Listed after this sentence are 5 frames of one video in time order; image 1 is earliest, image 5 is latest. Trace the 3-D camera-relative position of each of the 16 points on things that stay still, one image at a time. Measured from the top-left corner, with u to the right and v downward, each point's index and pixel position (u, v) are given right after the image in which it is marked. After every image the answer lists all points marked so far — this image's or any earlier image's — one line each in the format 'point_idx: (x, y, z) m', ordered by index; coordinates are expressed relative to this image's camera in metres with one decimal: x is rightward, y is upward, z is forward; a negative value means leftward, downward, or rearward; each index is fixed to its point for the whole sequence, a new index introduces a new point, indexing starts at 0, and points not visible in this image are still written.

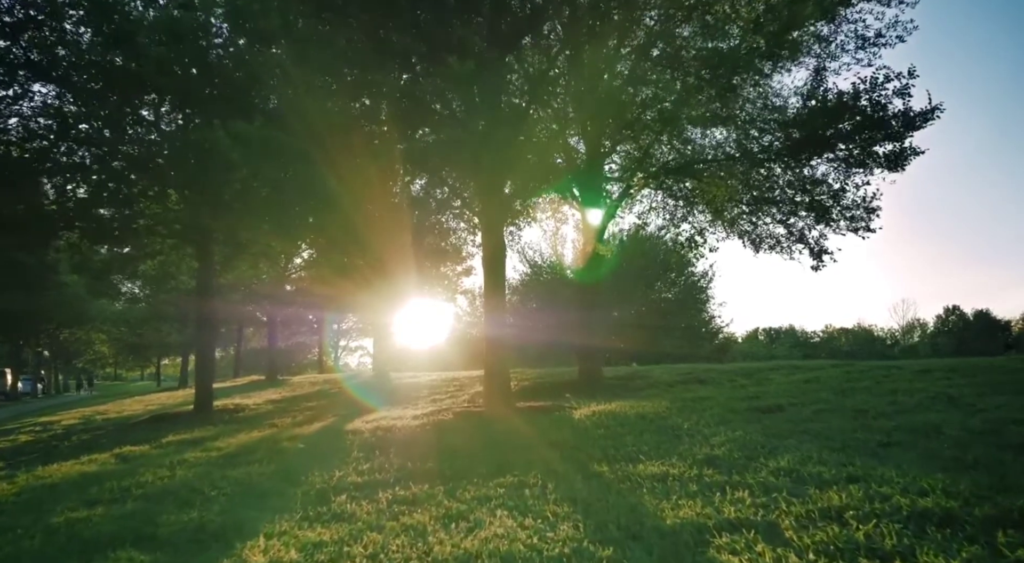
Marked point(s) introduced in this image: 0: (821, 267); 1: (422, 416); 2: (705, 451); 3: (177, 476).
0: (+6.8, +0.3, +15.1) m
1: (-1.8, -2.7, +13.7) m
2: (+2.3, -2.0, +8.2) m
3: (-4.7, -2.7, +9.6) m
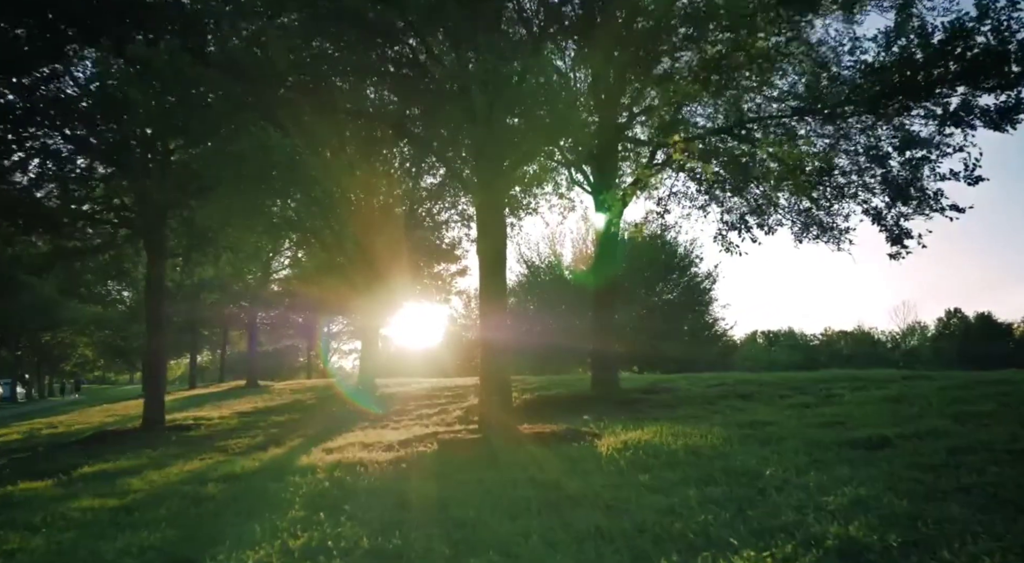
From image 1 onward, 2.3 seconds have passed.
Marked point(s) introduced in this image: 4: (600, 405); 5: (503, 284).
0: (+6.8, +0.5, +12.1) m
1: (-1.7, -2.5, +10.7) m
2: (+2.4, -1.9, +5.2) m
3: (-4.6, -2.6, +6.6) m
4: (+1.9, -2.8, +15.5) m
5: (-0.1, -0.1, +12.5) m
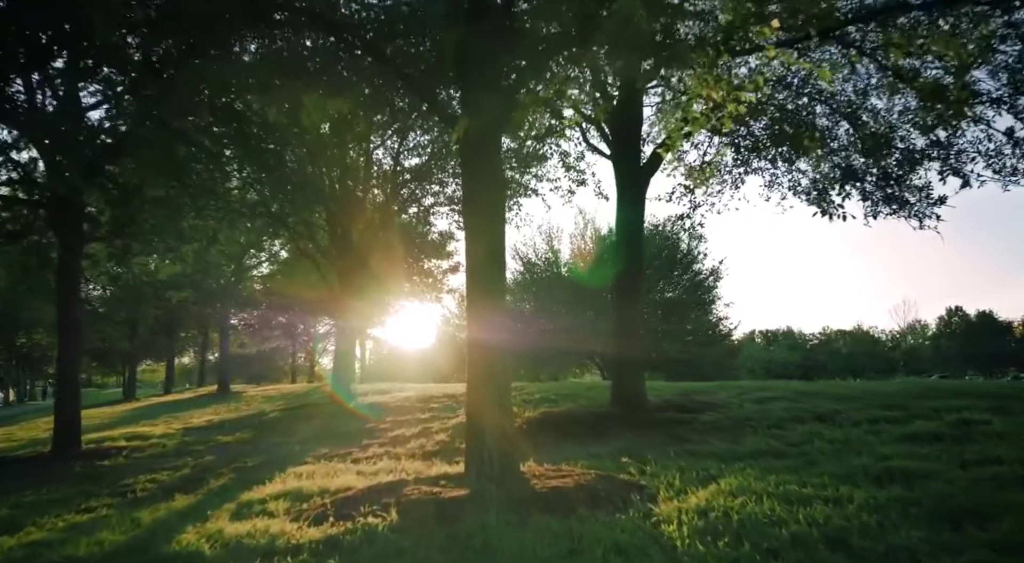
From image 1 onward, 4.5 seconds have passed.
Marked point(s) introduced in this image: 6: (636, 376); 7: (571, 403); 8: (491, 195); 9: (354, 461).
0: (+6.8, +0.8, +8.4) m
1: (-1.7, -2.3, +7.0) m
2: (+2.5, -1.6, +1.5) m
3: (-4.5, -2.3, +2.8) m
4: (+1.9, -2.5, +11.8) m
5: (-0.1, +0.1, +8.8) m
6: (+2.6, -2.0, +14.2) m
7: (+1.4, -2.9, +16.3) m
8: (-0.3, +1.0, +8.2) m
9: (-2.7, -3.0, +11.6) m
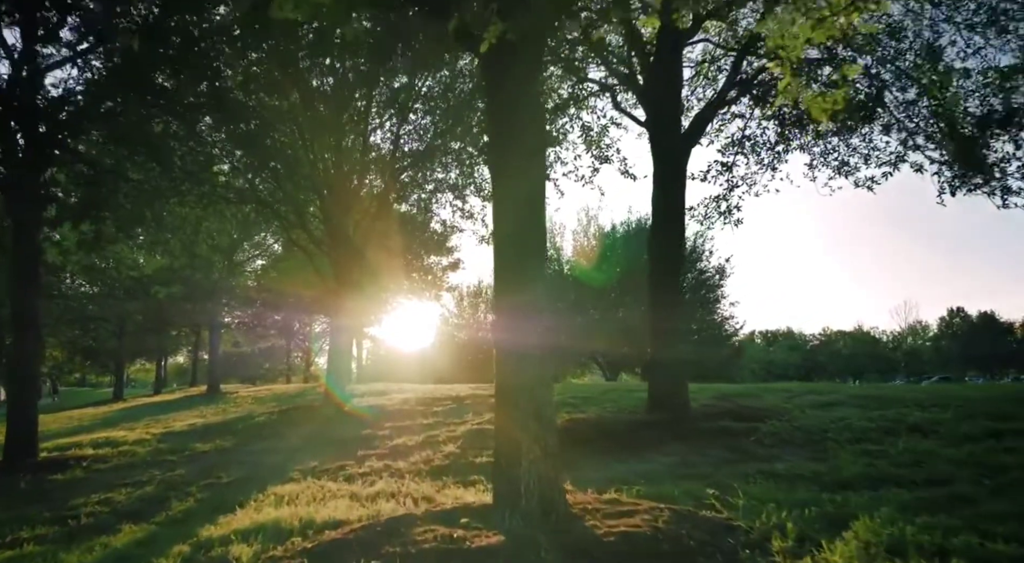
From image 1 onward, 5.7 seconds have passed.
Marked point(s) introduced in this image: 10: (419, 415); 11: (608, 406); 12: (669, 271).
0: (+7.2, +1.0, +6.5) m
1: (-1.3, -2.0, +5.0) m
2: (+2.9, -1.3, -0.4) m
3: (-4.2, -2.0, +0.9) m
4: (+2.3, -2.3, +9.9) m
5: (+0.2, +0.4, +6.9) m
6: (+2.9, -1.7, +12.3) m
7: (+1.7, -2.6, +14.4) m
8: (+0.1, +1.3, +6.3) m
9: (-2.3, -2.8, +9.7) m
10: (-2.6, -3.7, +18.9) m
11: (+2.0, -2.6, +14.4) m
12: (+2.8, +0.2, +12.4) m
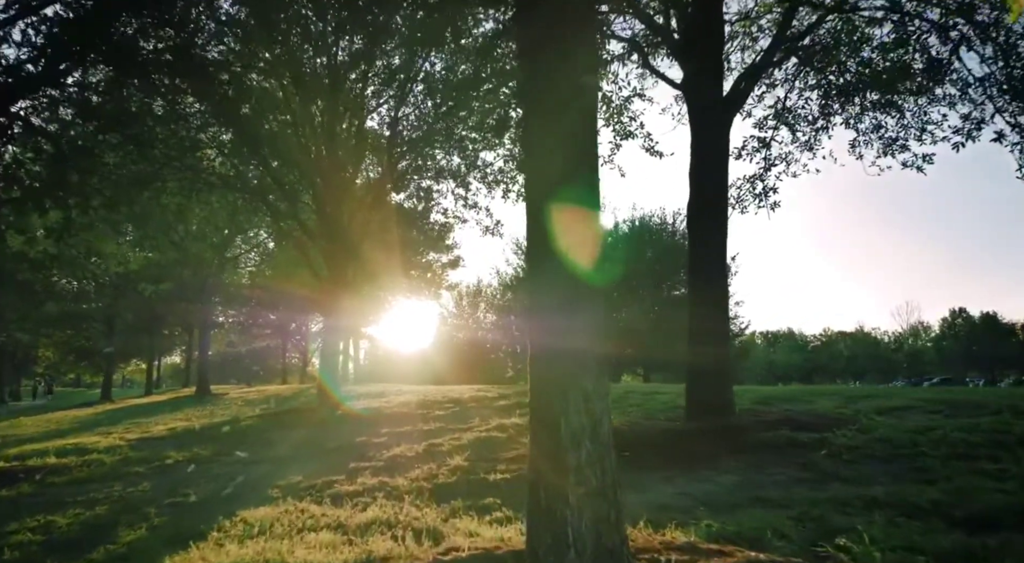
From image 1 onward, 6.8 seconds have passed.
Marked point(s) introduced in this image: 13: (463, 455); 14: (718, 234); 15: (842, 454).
0: (+7.4, +1.2, +4.9) m
1: (-1.1, -1.8, +3.4) m
2: (+3.1, -1.1, -2.0) m
3: (-3.9, -1.8, -0.7) m
4: (+2.5, -2.1, +8.3) m
5: (+0.5, +0.6, +5.3) m
6: (+3.1, -1.5, +10.7) m
7: (+1.9, -2.4, +12.8) m
8: (+0.3, +1.5, +4.6) m
9: (-2.1, -2.6, +8.1) m
10: (-2.3, -3.5, +17.3) m
11: (+2.2, -2.4, +12.7) m
12: (+3.1, +0.4, +10.8) m
13: (-0.7, -2.6, +10.3) m
14: (+3.1, +0.7, +10.8) m
15: (+3.6, -1.9, +7.5) m
